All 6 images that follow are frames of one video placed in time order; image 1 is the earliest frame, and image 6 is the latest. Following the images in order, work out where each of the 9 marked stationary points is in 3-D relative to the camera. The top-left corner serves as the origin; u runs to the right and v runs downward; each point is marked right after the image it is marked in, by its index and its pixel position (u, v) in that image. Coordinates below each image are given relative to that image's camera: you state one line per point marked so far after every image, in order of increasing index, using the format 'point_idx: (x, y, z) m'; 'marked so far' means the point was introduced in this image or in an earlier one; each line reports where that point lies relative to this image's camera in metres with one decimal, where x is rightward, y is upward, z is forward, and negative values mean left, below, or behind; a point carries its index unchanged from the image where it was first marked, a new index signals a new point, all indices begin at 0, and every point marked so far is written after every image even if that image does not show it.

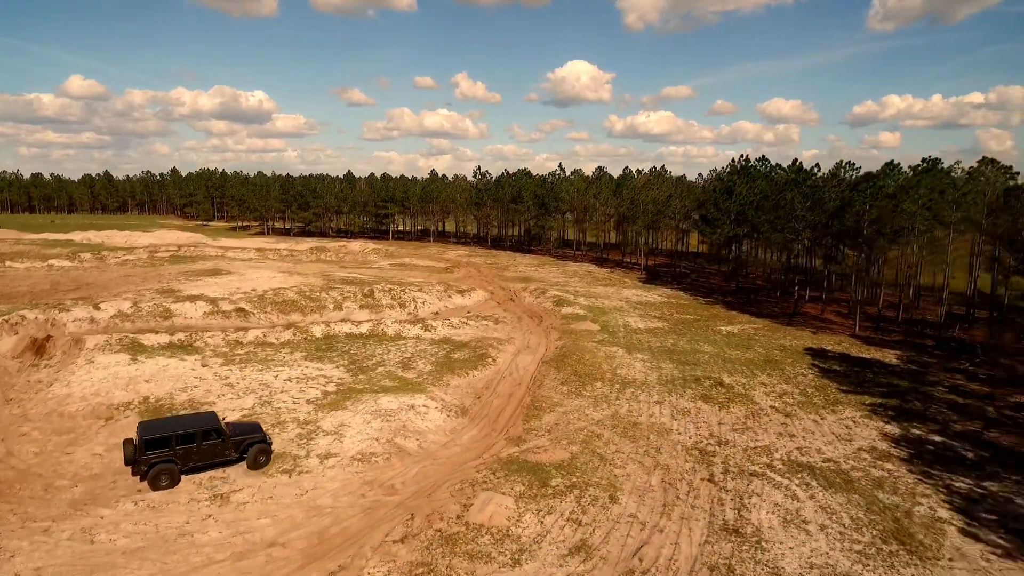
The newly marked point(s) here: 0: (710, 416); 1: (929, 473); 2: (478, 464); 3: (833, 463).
0: (+6.1, -4.0, +19.1) m
1: (+10.4, -4.7, +15.5) m
2: (-0.9, -4.3, +14.9) m
3: (+8.2, -4.5, +15.9) m
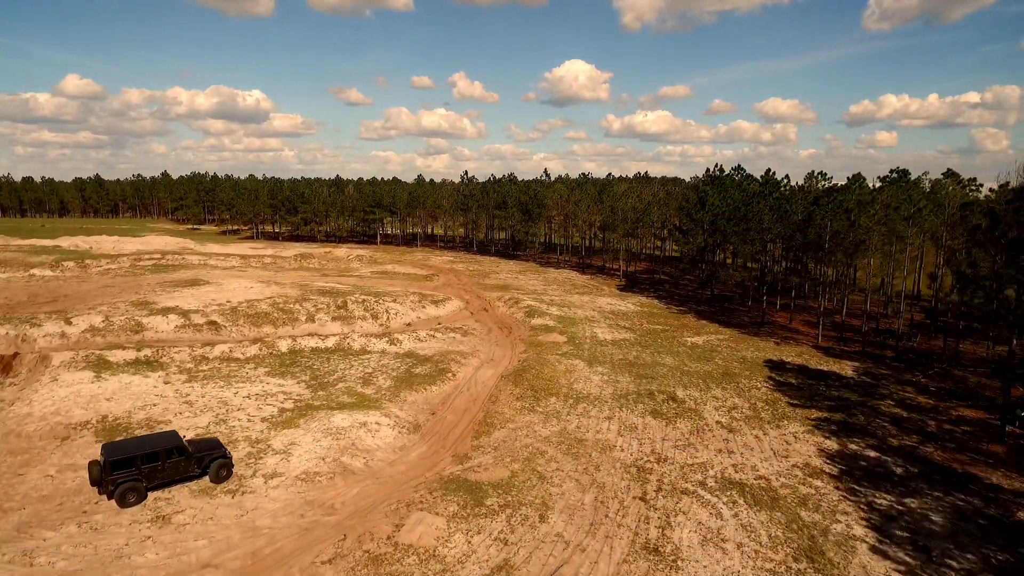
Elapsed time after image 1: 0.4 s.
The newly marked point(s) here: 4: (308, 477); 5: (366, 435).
0: (+4.6, -4.6, +19.7) m
1: (+8.9, -5.3, +16.1) m
2: (-2.4, -4.9, +15.5) m
3: (+6.7, -5.2, +16.5) m
4: (-5.1, -4.7, +15.3) m
5: (-4.3, -4.3, +18.0) m
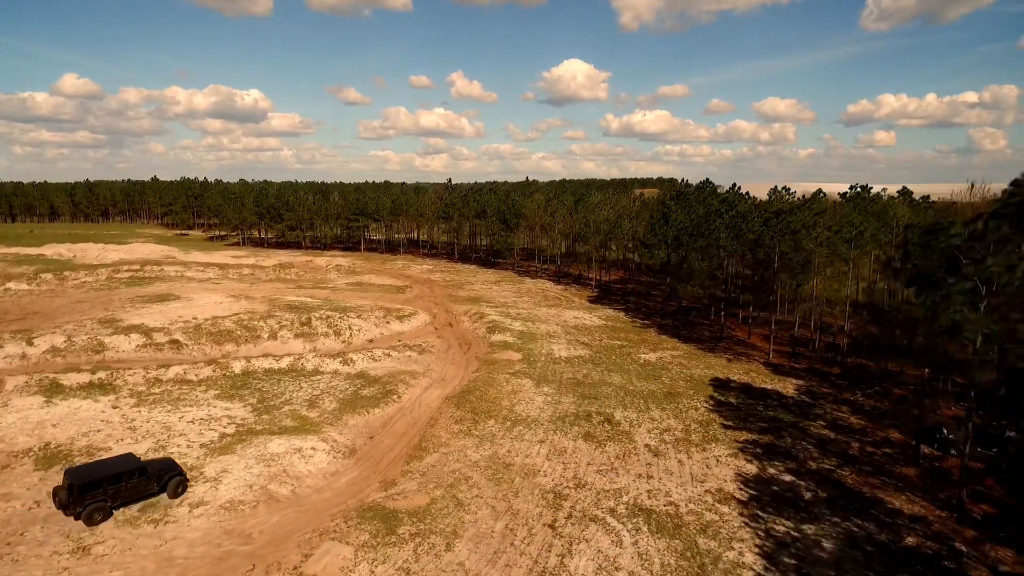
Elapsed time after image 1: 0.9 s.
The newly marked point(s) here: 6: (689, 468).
0: (+2.3, -5.6, +20.5) m
1: (+6.7, -6.3, +16.9) m
2: (-4.6, -5.9, +16.3) m
3: (+4.5, -6.1, +17.3) m
4: (-7.3, -5.7, +16.0) m
5: (-6.5, -5.3, +18.8) m
6: (+5.7, -5.8, +19.9) m
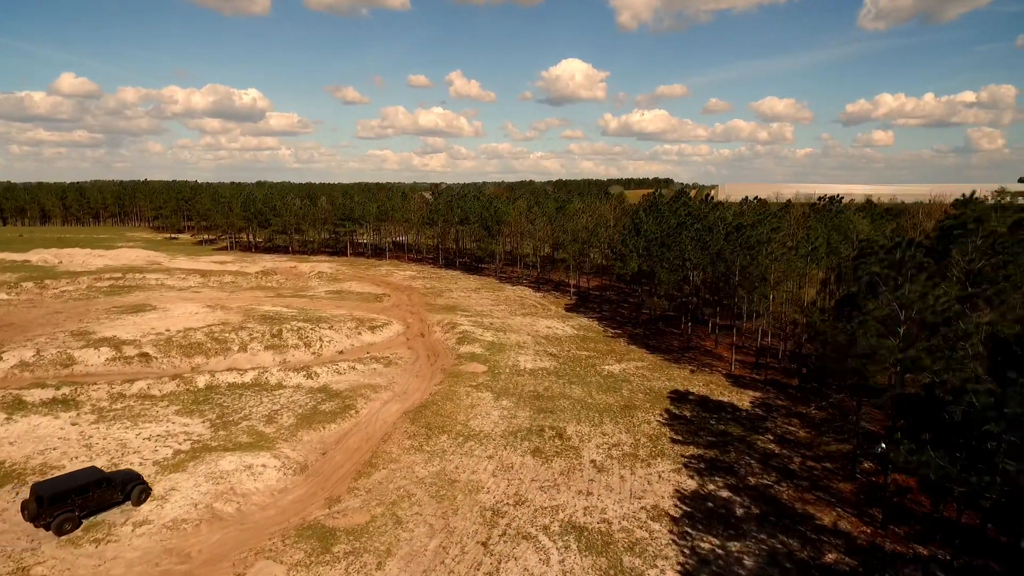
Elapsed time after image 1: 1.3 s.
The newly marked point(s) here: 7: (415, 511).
0: (+0.6, -6.3, +21.0) m
1: (+4.9, -7.0, +17.5) m
2: (-6.4, -6.6, +16.8) m
3: (+2.7, -6.8, +17.9) m
4: (-9.1, -6.4, +16.6) m
5: (-8.3, -6.0, +19.3) m
6: (+3.9, -6.5, +20.4) m
7: (-2.8, -6.6, +18.1) m
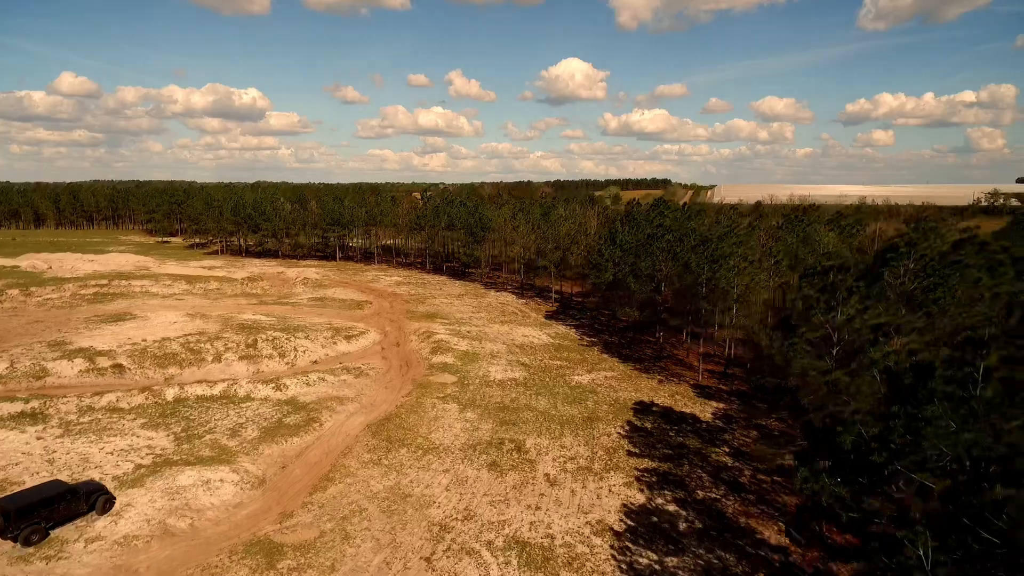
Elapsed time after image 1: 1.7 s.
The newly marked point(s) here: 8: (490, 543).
0: (-1.1, -6.9, +21.5) m
1: (+3.3, -7.6, +18.0) m
2: (-8.0, -7.2, +17.3) m
3: (+1.1, -7.5, +18.3) m
4: (-10.7, -7.0, +17.1) m
5: (-9.9, -6.6, +19.8) m
6: (+2.3, -7.1, +20.9) m
7: (-4.5, -7.2, +18.6) m
8: (-0.6, -7.5, +18.0) m
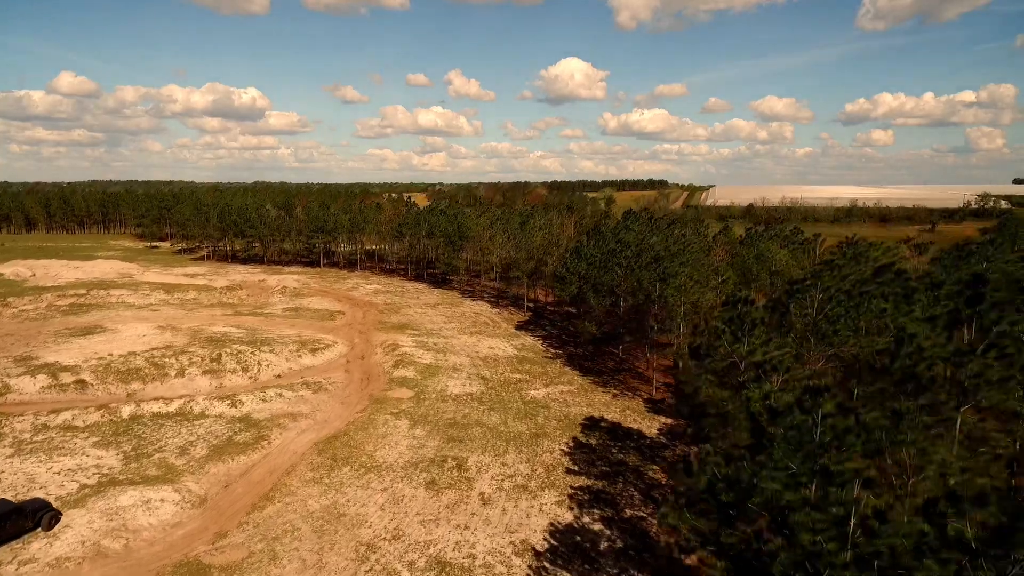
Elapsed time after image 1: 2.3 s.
0: (-3.4, -7.8, +22.3) m
1: (+0.9, -8.5, +18.7) m
2: (-10.4, -8.2, +18.0) m
3: (-1.3, -8.4, +19.1) m
4: (-13.1, -7.9, +17.8) m
5: (-12.3, -7.5, +20.5) m
6: (-0.1, -8.1, +21.6) m
7: (-6.8, -8.1, +19.3) m
8: (-3.0, -8.4, +18.7) m
